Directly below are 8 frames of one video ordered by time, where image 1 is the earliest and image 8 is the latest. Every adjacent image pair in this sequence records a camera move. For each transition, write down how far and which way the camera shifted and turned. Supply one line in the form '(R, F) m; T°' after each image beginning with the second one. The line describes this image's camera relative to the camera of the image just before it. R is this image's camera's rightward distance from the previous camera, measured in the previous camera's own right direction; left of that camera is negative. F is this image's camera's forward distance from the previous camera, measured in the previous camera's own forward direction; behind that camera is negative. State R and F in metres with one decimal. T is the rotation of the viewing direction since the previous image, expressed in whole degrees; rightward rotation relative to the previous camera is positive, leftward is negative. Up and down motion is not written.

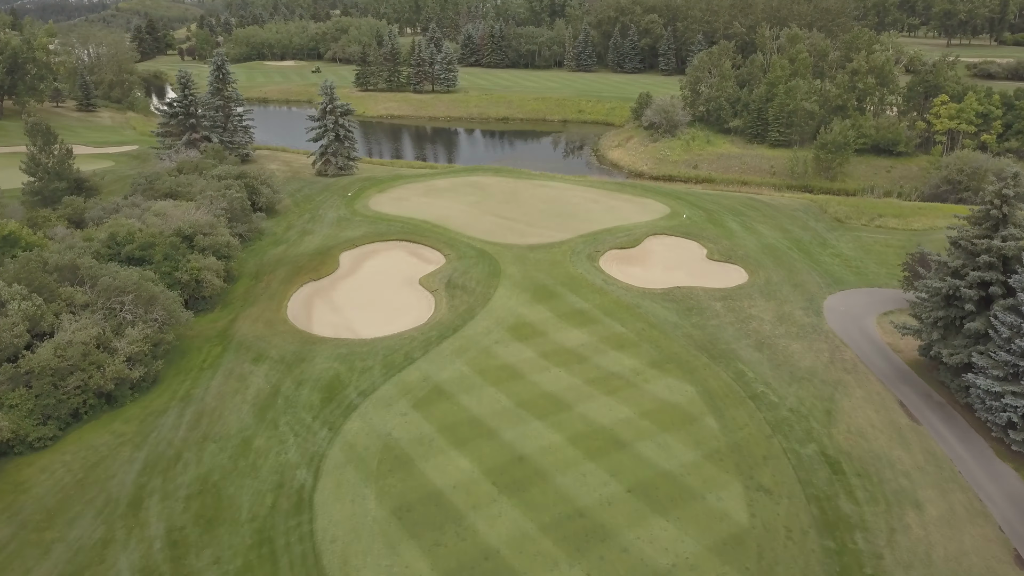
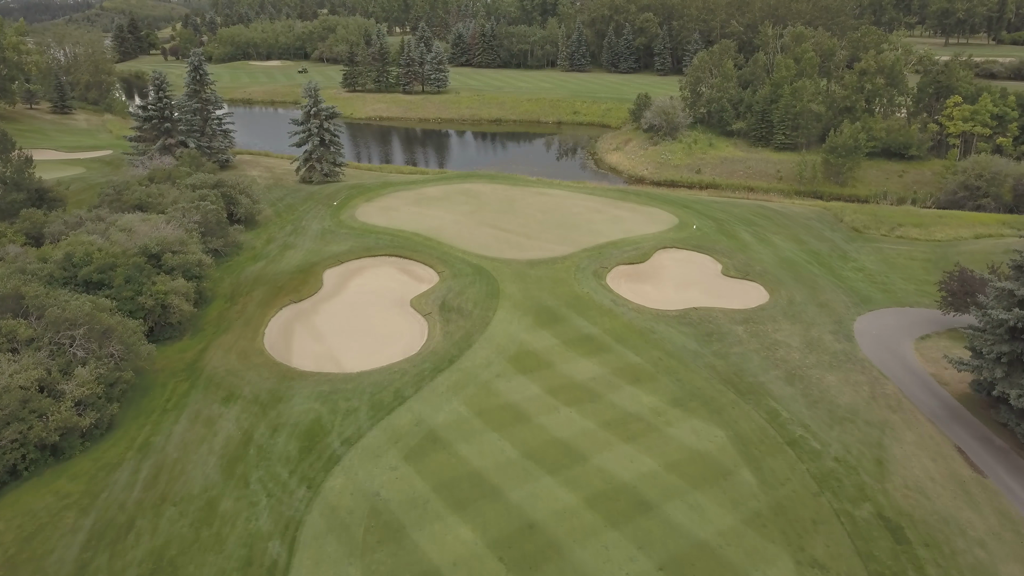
(-0.3, +2.5) m; +1°
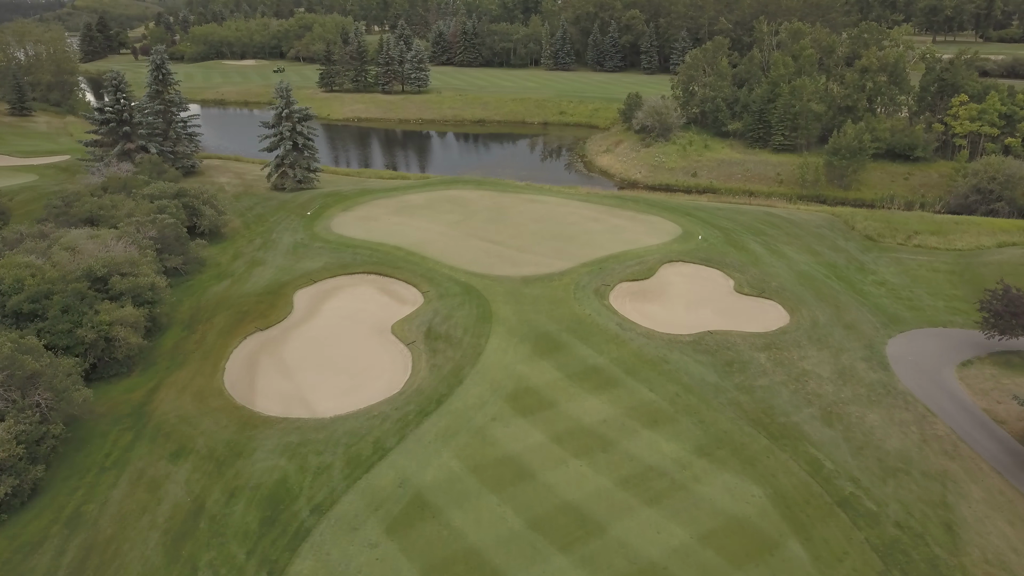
(-0.4, +2.8) m; +1°
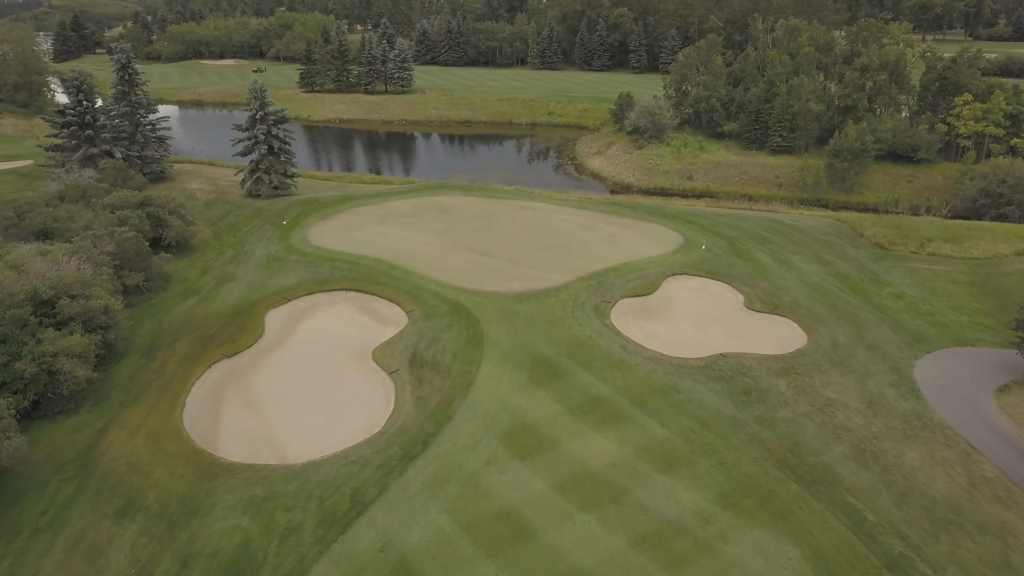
(-0.2, +2.2) m; +1°
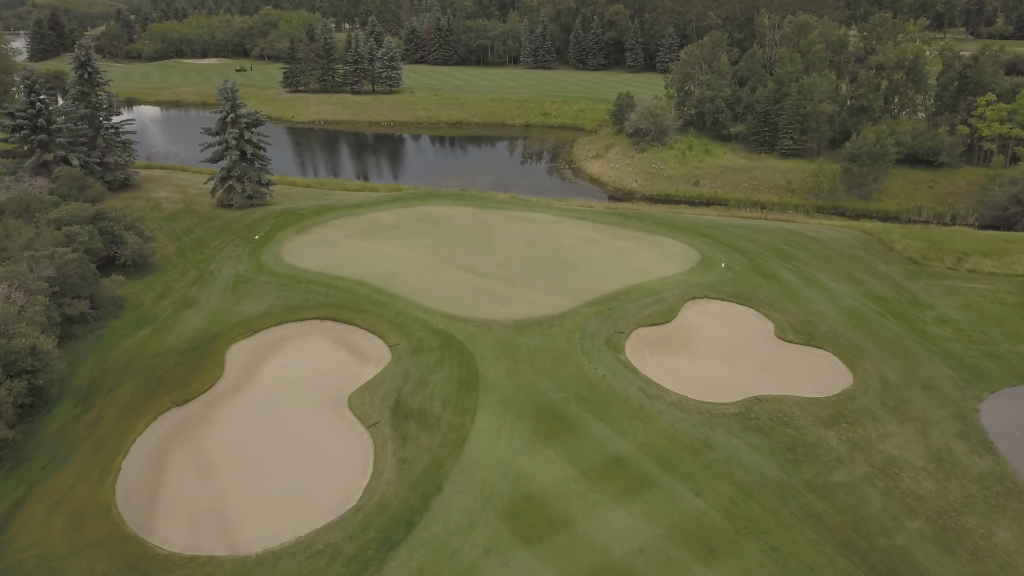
(-0.2, +3.1) m; +1°
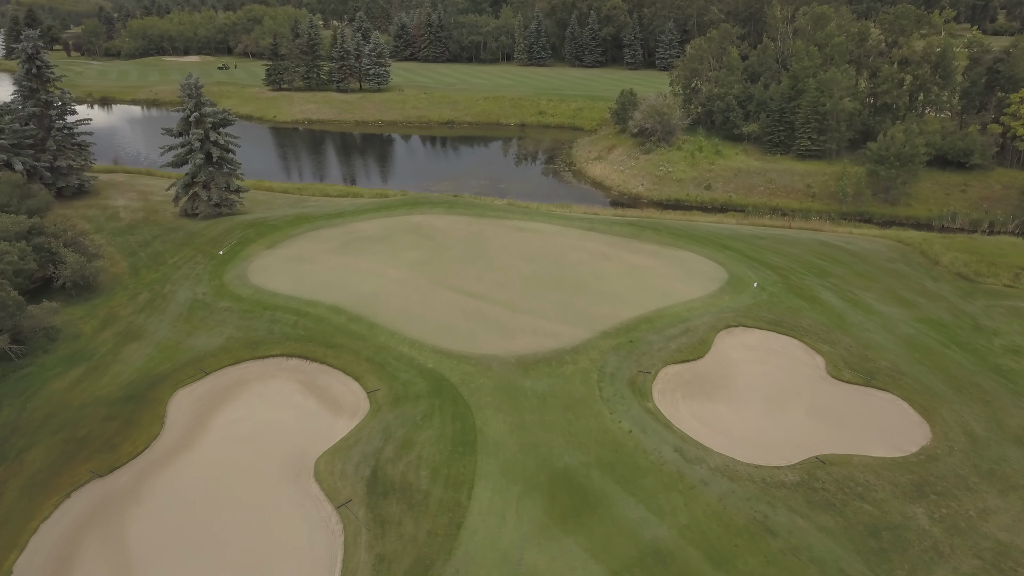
(-0.2, +3.6) m; +1°
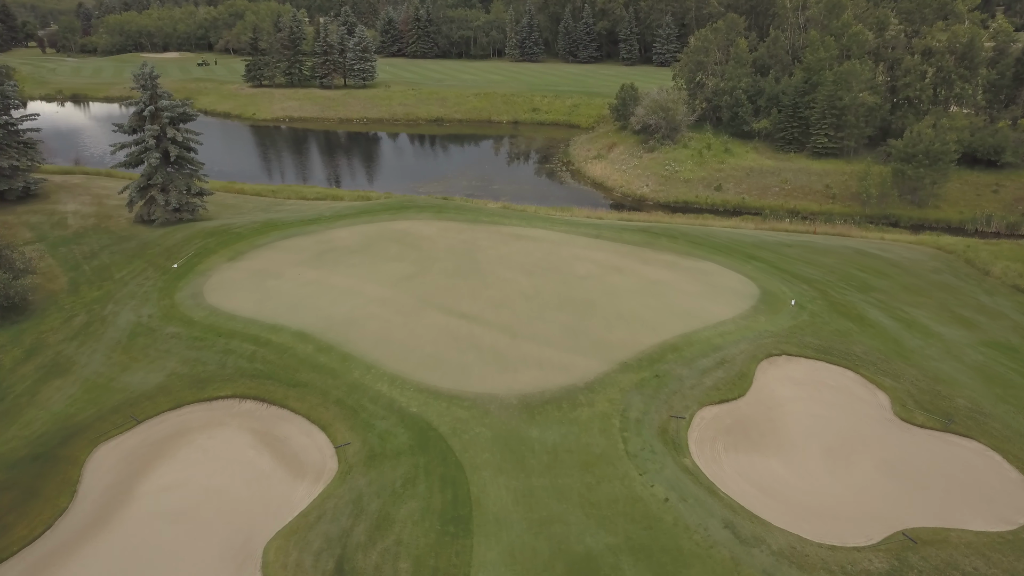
(-0.2, +3.3) m; +1°
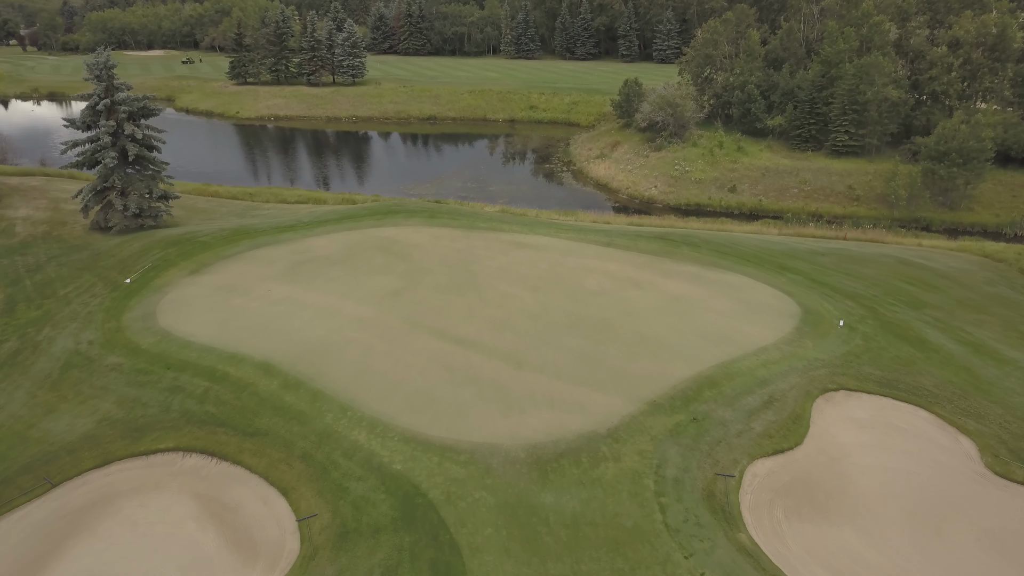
(-0.2, +2.9) m; 0°
